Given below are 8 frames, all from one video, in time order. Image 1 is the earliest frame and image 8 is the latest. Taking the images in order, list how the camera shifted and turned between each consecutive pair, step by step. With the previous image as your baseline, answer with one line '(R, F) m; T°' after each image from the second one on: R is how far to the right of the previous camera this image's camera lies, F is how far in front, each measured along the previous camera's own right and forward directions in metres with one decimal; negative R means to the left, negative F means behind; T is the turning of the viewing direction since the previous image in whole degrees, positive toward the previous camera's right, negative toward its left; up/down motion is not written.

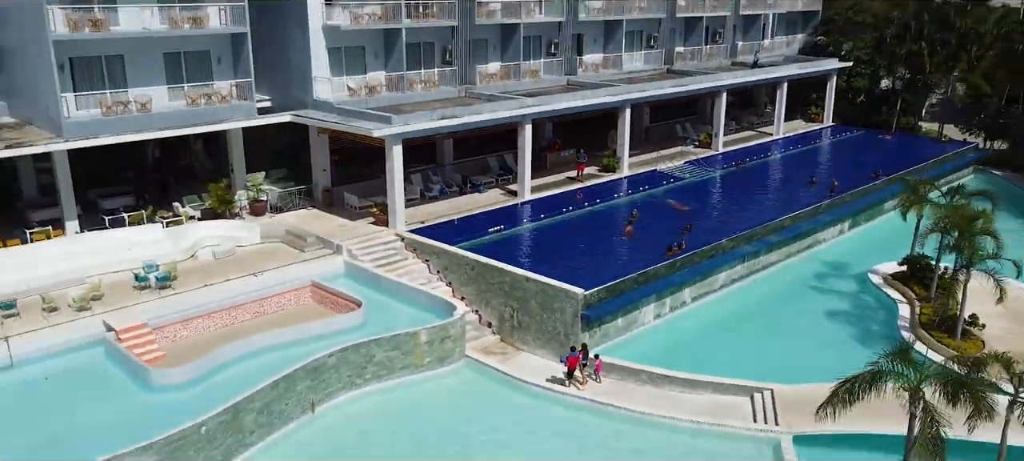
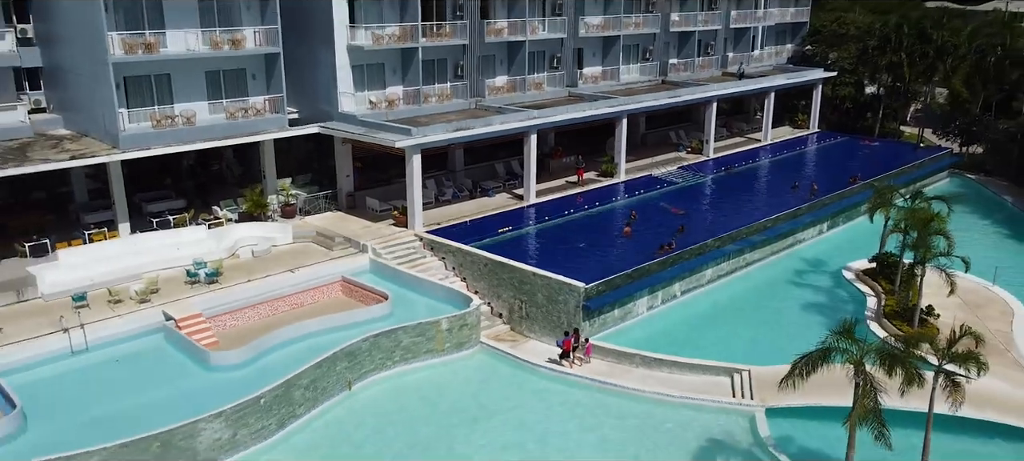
(-0.2, -2.4) m; 0°
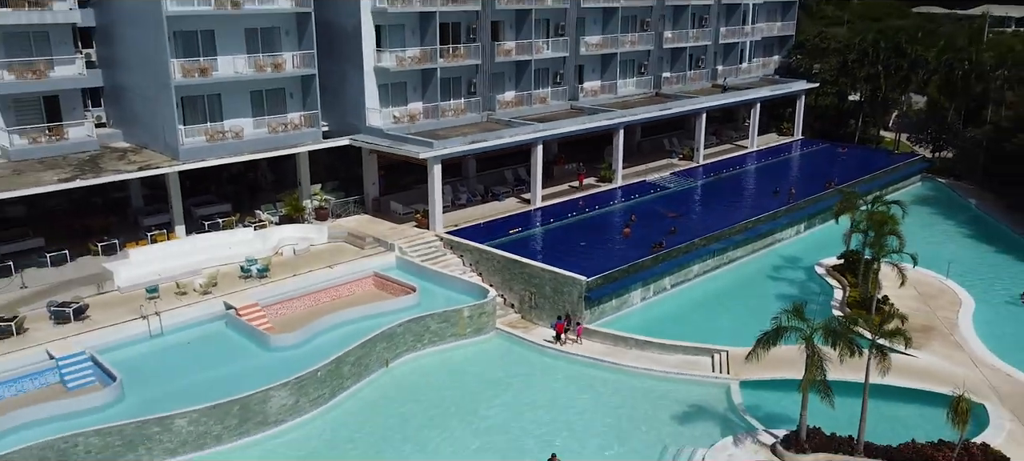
(-0.3, -3.3) m; 0°
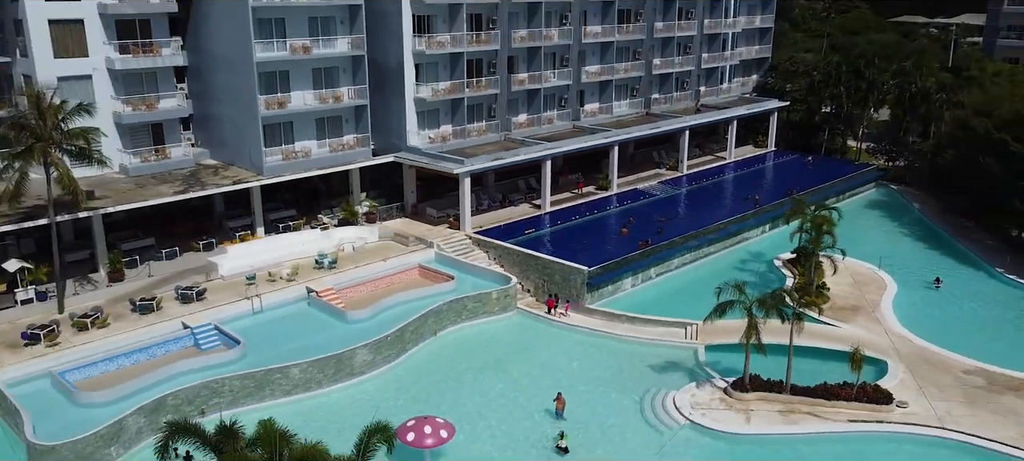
(-0.6, -6.7) m; 0°
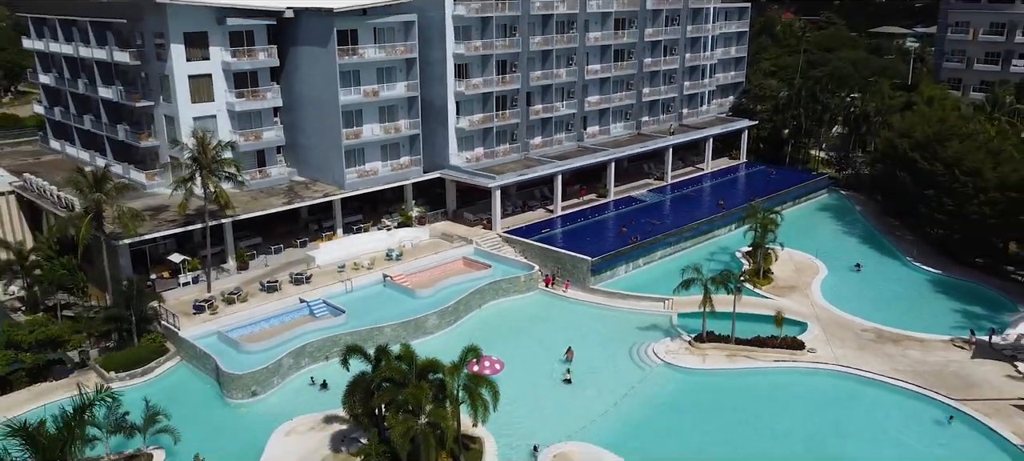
(-1.1, -10.3) m; 0°
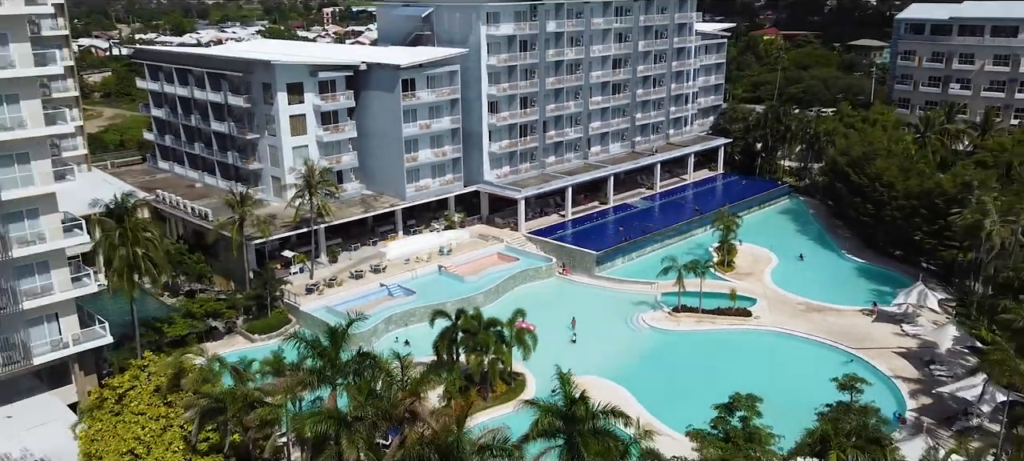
(-1.4, -12.9) m; 0°
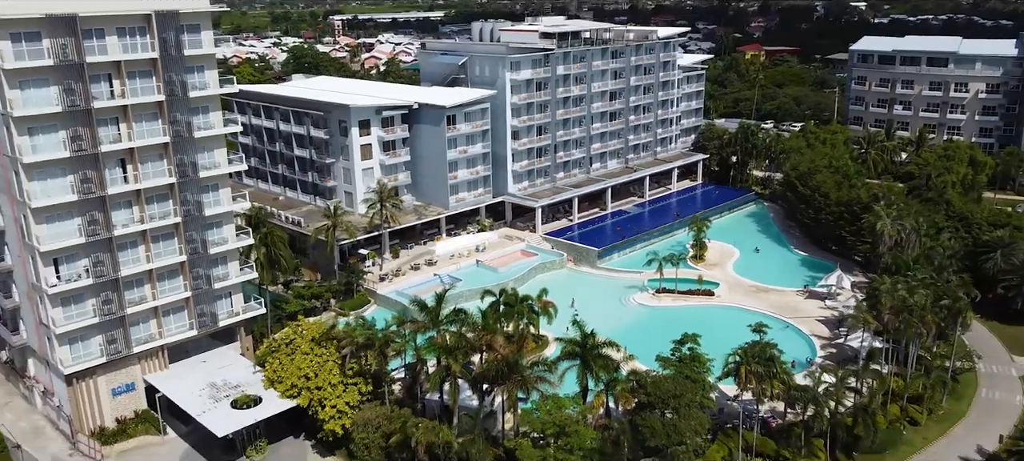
(-1.6, -15.8) m; 0°
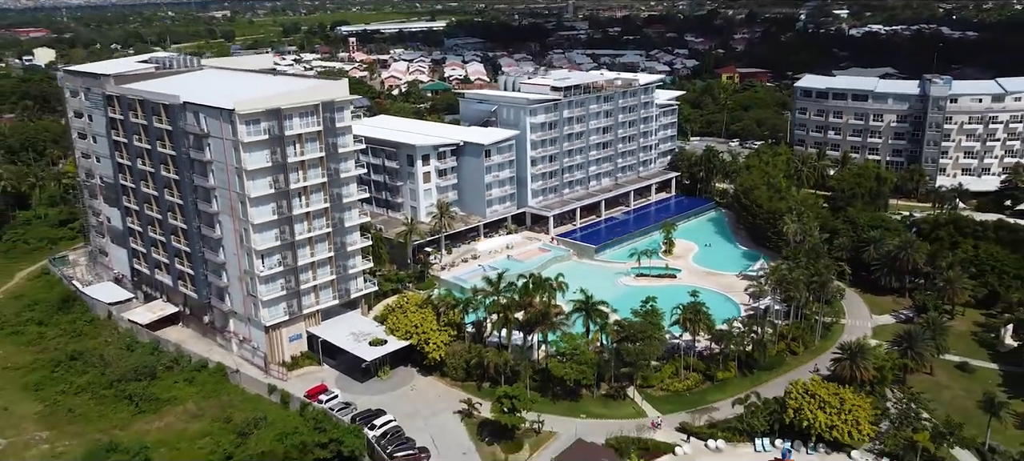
(-2.5, -26.7) m; 0°
